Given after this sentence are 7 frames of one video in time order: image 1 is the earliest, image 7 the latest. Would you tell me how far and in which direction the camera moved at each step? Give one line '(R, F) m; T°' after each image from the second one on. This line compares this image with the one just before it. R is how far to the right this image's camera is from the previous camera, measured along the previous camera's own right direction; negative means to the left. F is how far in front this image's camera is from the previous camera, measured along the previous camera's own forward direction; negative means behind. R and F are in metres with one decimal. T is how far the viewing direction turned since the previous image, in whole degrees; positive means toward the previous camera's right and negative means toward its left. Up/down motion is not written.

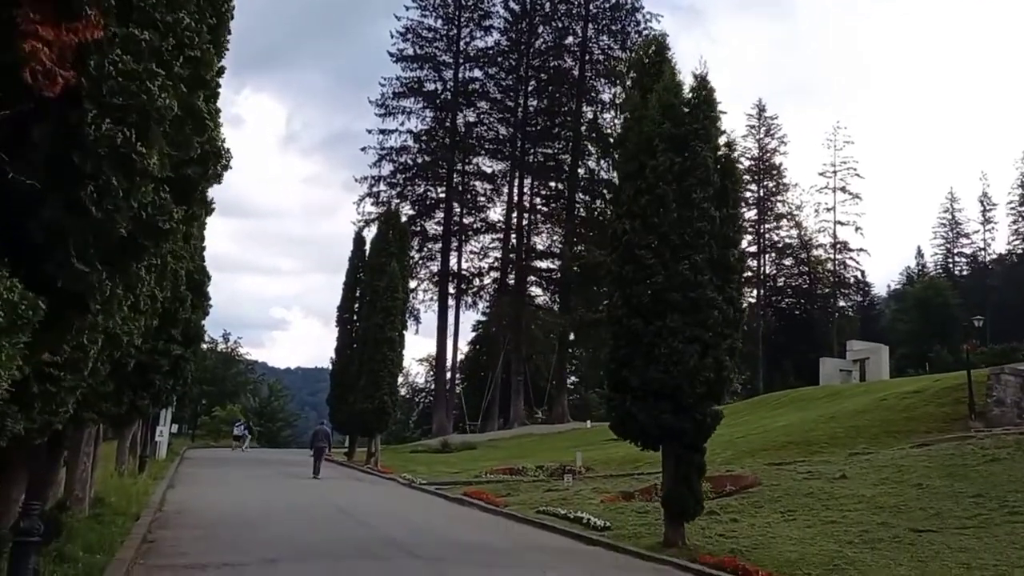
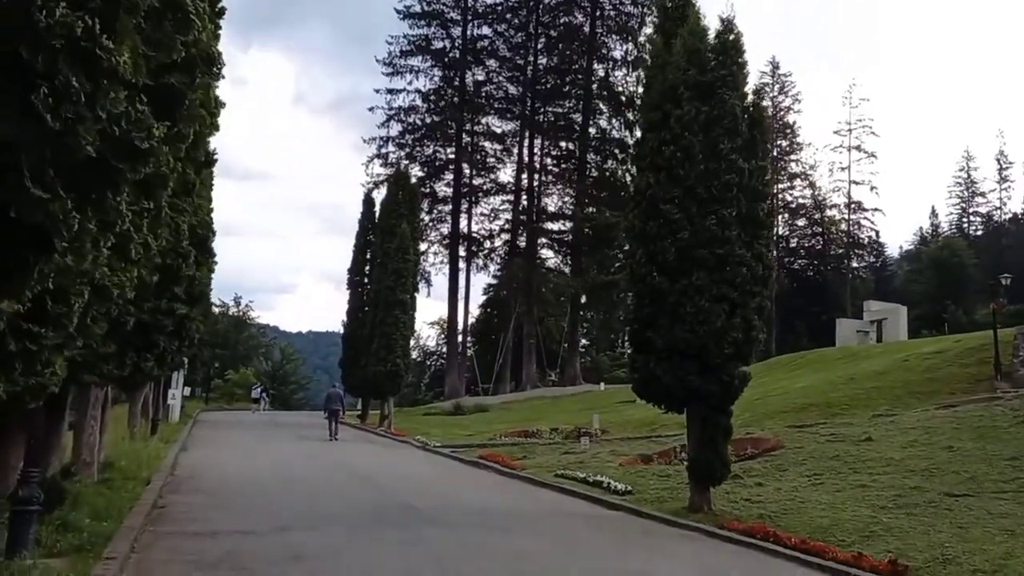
(-0.1, +0.6) m; -1°
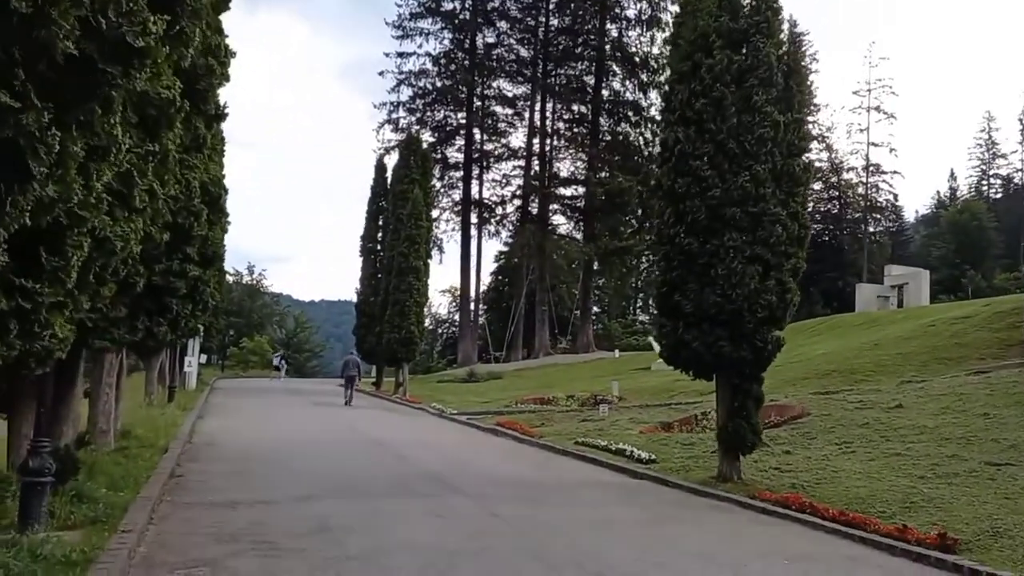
(-0.2, +0.5) m; -1°
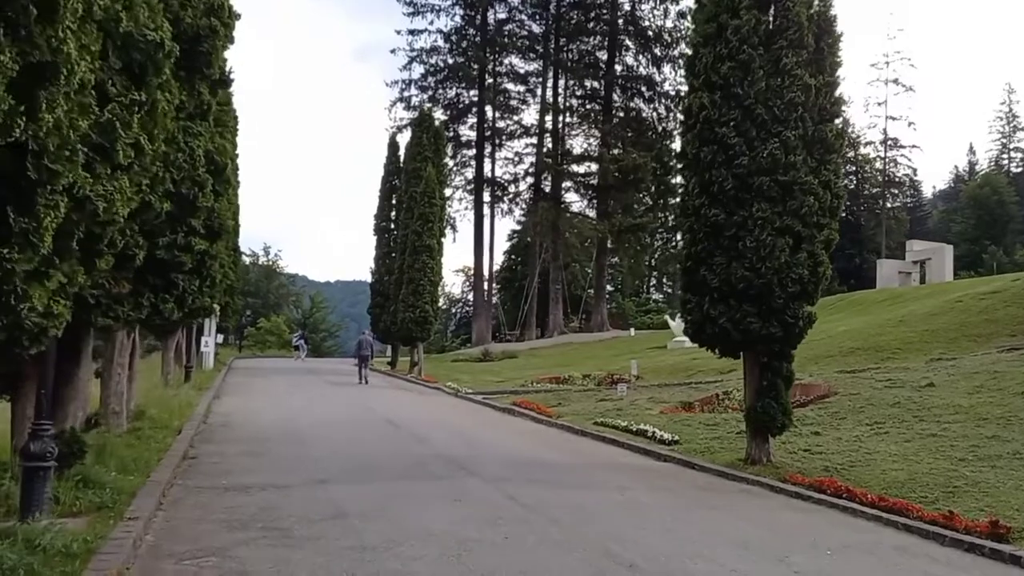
(-0.1, +0.5) m; -1°
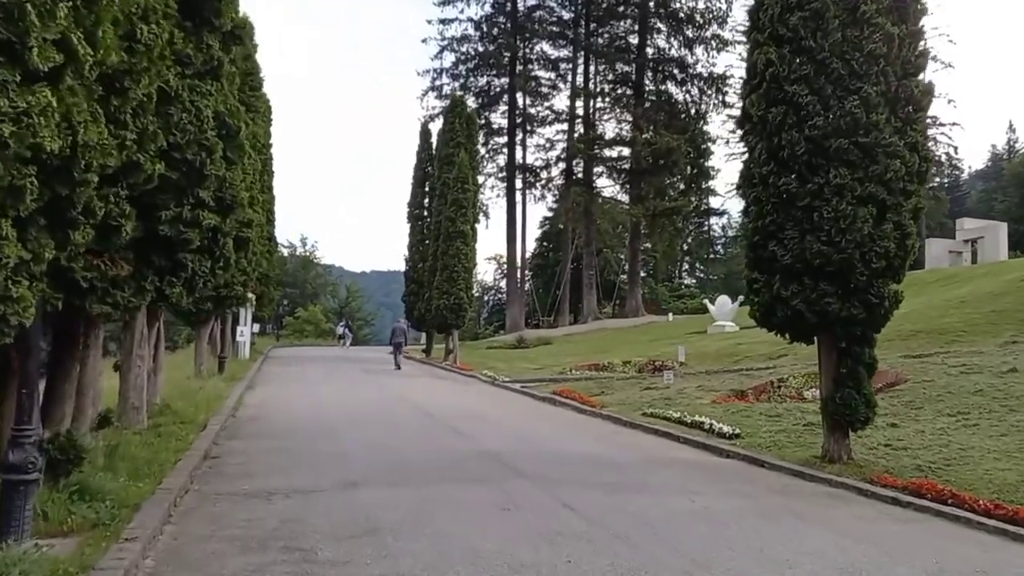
(-0.2, +1.3) m; -2°
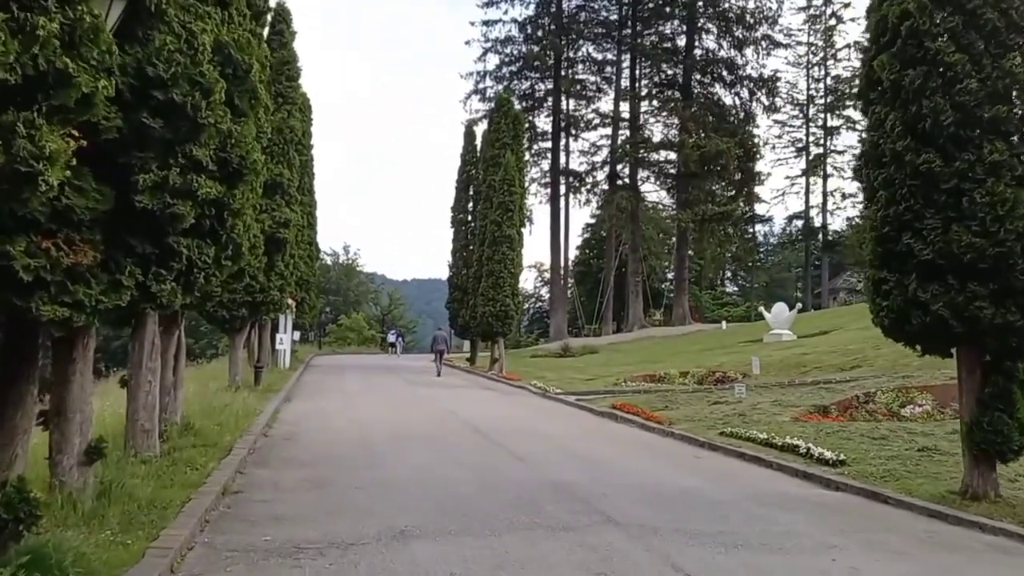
(-0.4, +2.0) m; -2°
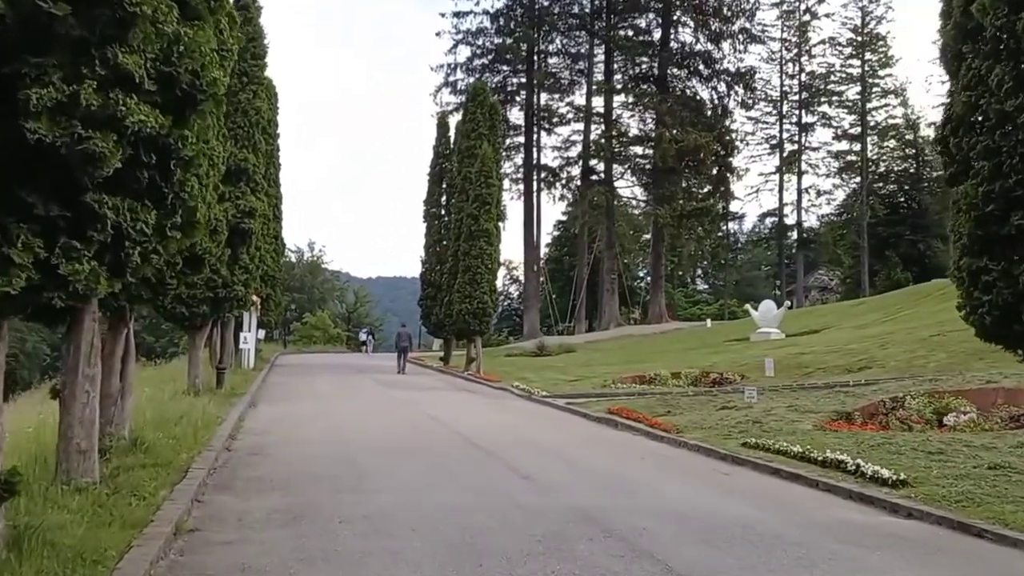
(-0.5, +2.0) m; +2°
